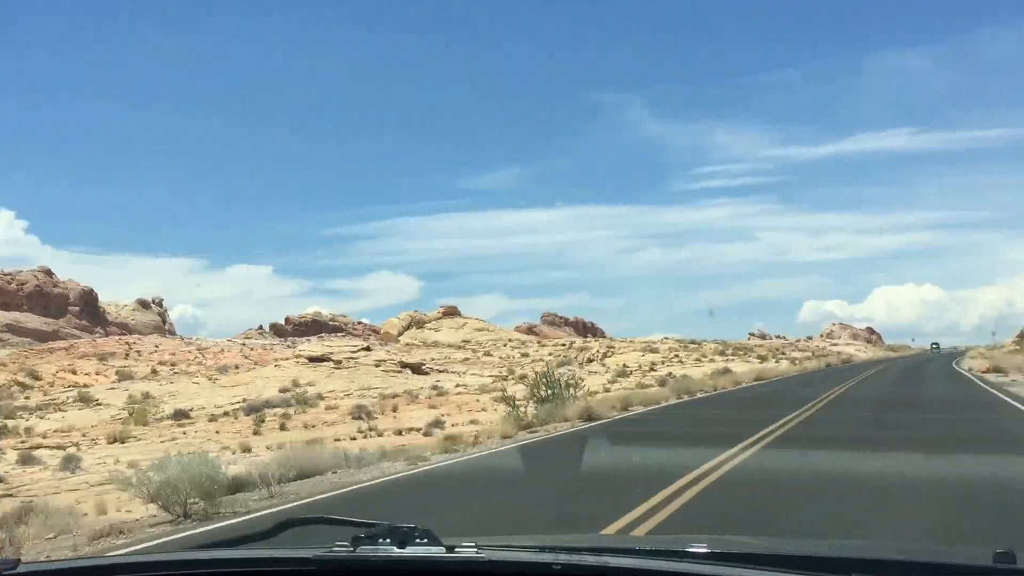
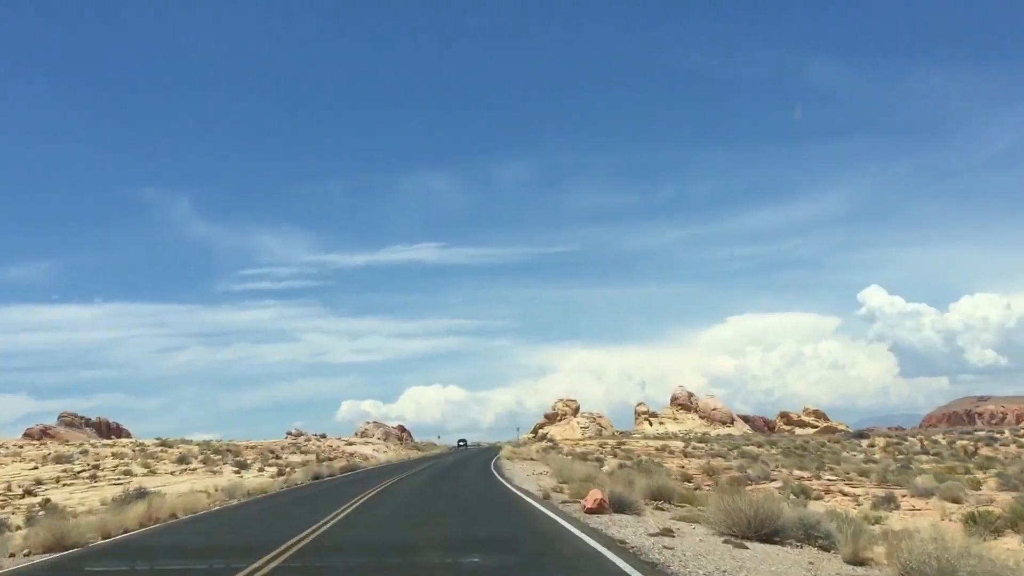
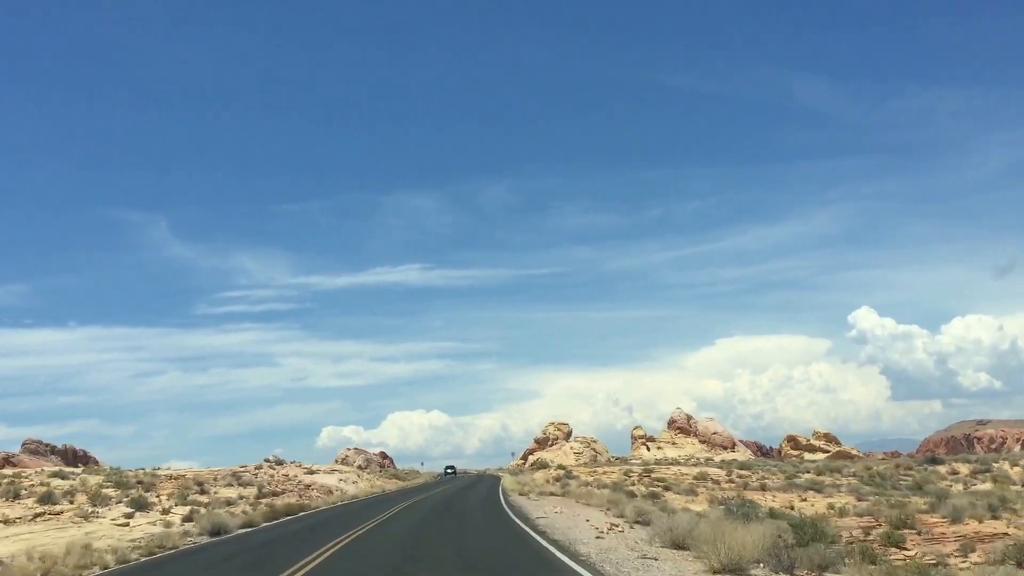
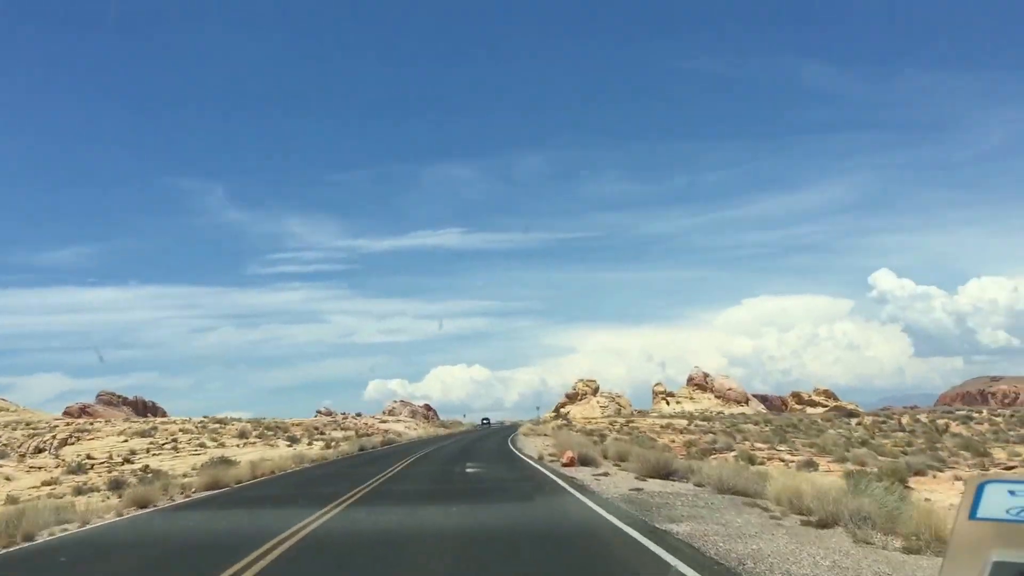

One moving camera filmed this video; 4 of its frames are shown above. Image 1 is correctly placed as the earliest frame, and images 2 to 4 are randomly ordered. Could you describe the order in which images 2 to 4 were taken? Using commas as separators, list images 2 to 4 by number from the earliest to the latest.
4, 2, 3
